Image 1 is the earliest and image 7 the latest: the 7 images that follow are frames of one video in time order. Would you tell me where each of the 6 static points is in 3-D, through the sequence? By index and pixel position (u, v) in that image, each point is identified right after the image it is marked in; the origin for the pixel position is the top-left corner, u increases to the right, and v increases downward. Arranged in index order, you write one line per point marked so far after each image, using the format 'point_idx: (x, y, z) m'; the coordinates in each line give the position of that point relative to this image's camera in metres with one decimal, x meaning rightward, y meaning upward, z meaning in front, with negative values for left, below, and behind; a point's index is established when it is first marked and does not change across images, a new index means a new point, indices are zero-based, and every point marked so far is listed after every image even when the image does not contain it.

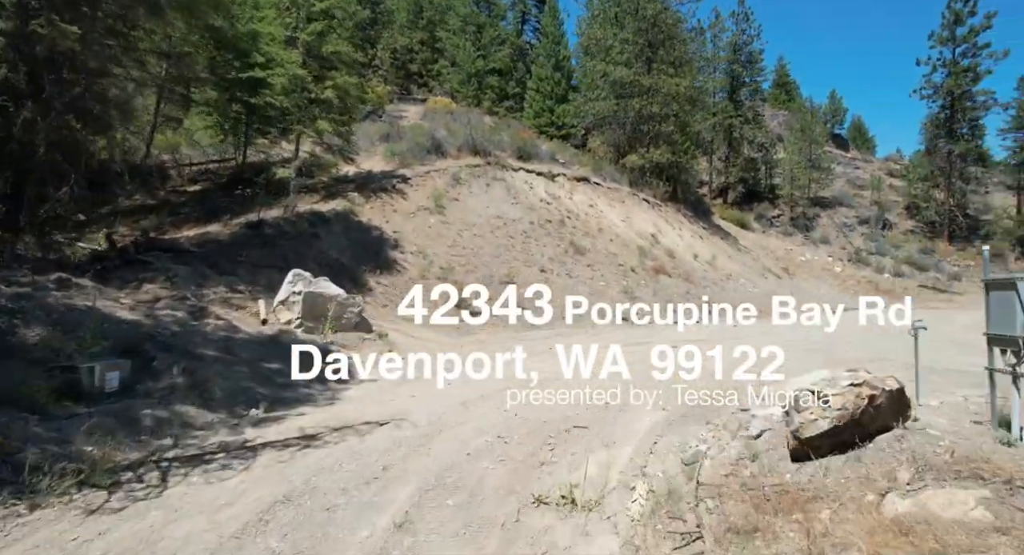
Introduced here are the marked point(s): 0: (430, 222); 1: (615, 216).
0: (-1.9, +1.3, +14.5) m
1: (+3.2, +1.9, +19.5) m
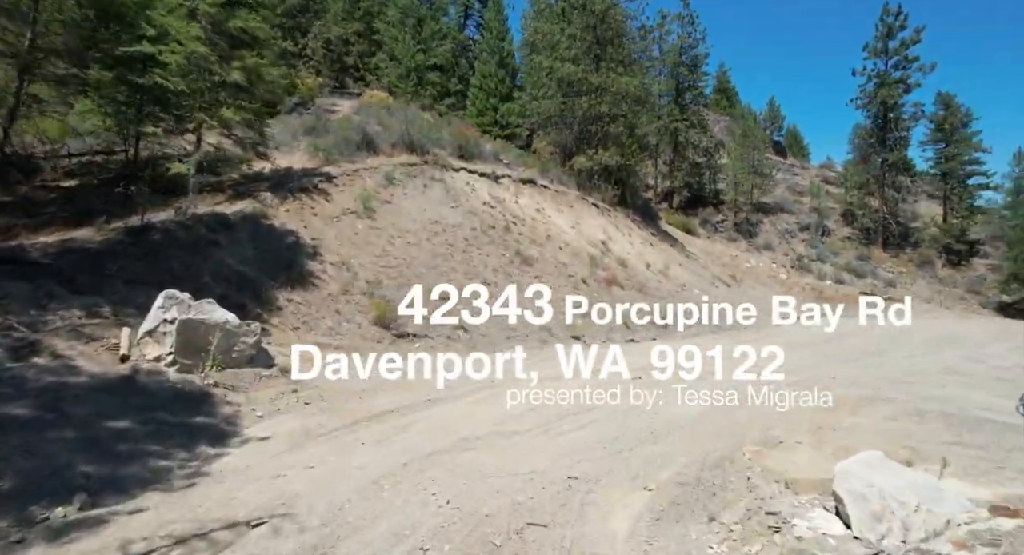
0: (-3.1, +1.0, +12.7) m
1: (+1.5, +1.6, +18.2) m
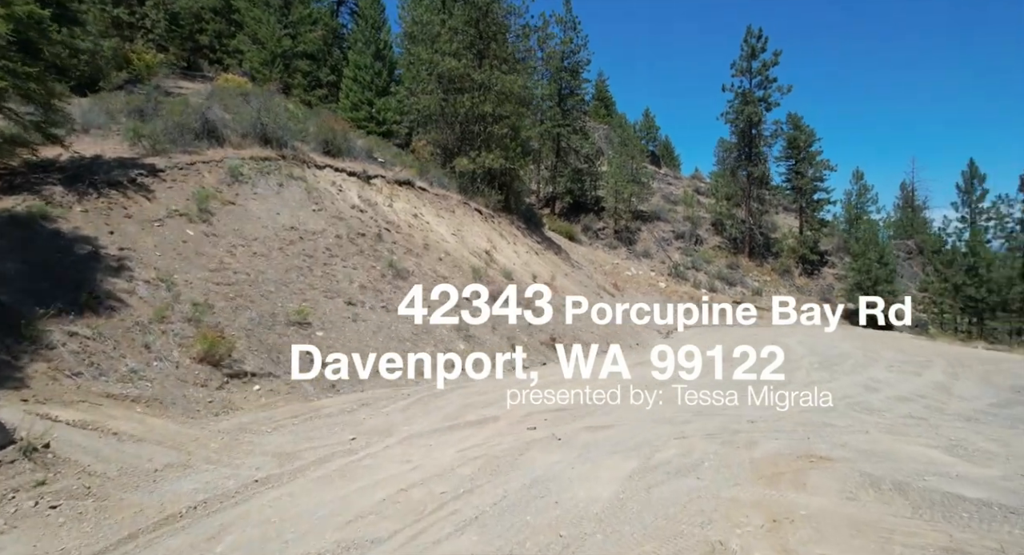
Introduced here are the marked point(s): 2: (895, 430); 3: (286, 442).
0: (-5.3, +0.7, +10.2) m
1: (-1.8, +1.2, +16.4) m
2: (+4.5, -1.8, +7.3) m
3: (-2.4, -1.7, +6.7) m
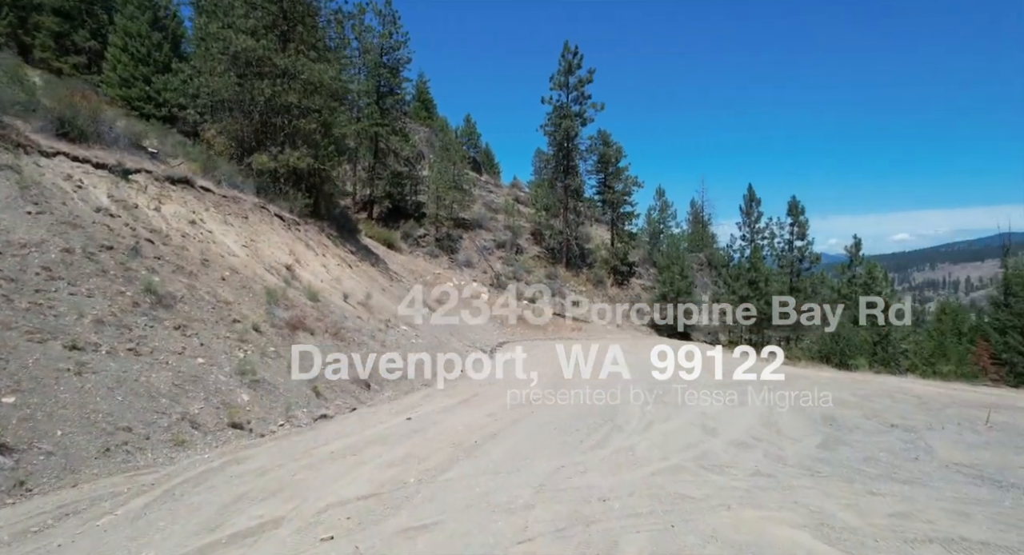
0: (-7.6, +0.3, +6.6) m
1: (-6.0, +0.8, +13.5) m
2: (+2.5, -2.3, +6.5) m
3: (-3.9, -2.2, +3.9) m
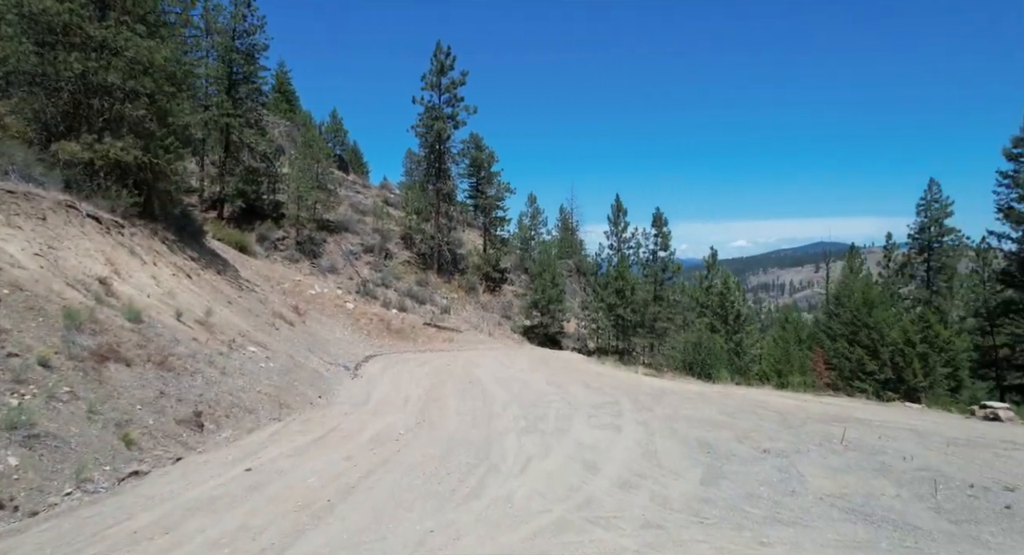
0: (-8.7, 0.0, +3.8) m
1: (-8.5, +0.5, +10.9) m
2: (+1.3, -2.6, +5.8) m
3: (-4.5, -2.5, +2.0) m
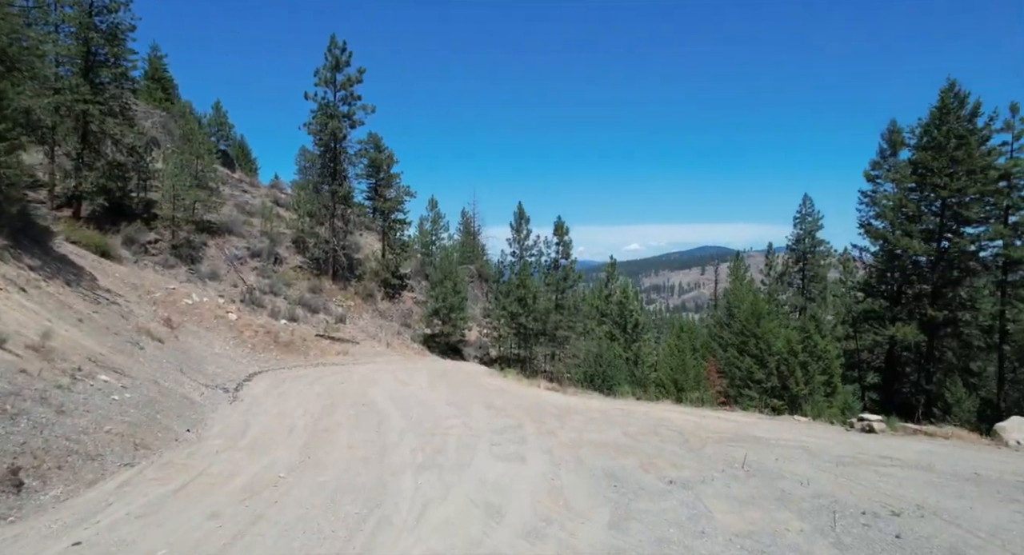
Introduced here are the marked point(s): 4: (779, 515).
0: (-9.1, -0.3, +1.6) m
1: (-10.0, +0.1, +8.7) m
2: (+0.4, -3.0, +5.1) m
3: (-4.7, -2.8, +0.5) m
4: (+3.7, -3.3, +8.9) m
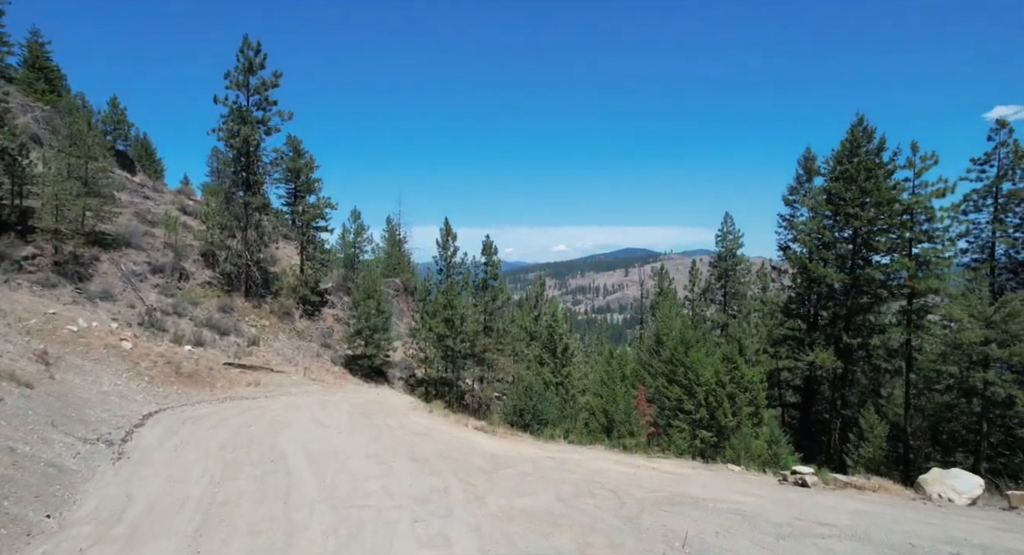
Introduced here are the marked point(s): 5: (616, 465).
0: (-9.1, -1.3, -0.5) m
1: (-10.8, -0.8, +6.4) m
2: (-0.1, -4.1, +4.1) m
3: (-4.7, -3.8, -1.2) m
4: (+2.8, -4.4, +8.1) m
5: (+2.6, -4.7, +15.7) m
